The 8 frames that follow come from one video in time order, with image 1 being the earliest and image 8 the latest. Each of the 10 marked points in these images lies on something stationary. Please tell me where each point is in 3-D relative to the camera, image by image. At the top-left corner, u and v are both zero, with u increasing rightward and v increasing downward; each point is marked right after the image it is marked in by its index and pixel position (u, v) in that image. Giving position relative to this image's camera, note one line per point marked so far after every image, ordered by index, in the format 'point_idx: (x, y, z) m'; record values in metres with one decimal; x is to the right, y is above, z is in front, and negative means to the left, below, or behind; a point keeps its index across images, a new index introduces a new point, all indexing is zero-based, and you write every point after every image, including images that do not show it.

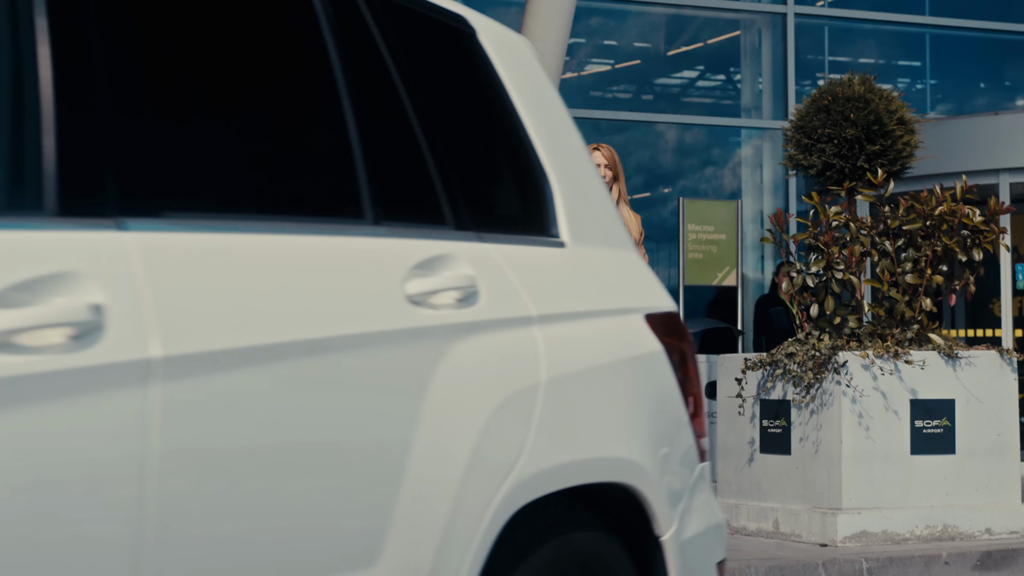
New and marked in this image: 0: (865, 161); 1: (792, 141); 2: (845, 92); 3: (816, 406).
0: (+1.3, +0.5, +6.1) m
1: (+1.0, +0.5, +6.3) m
2: (+1.2, +0.7, +6.1) m
3: (+1.0, -0.4, +5.8) m
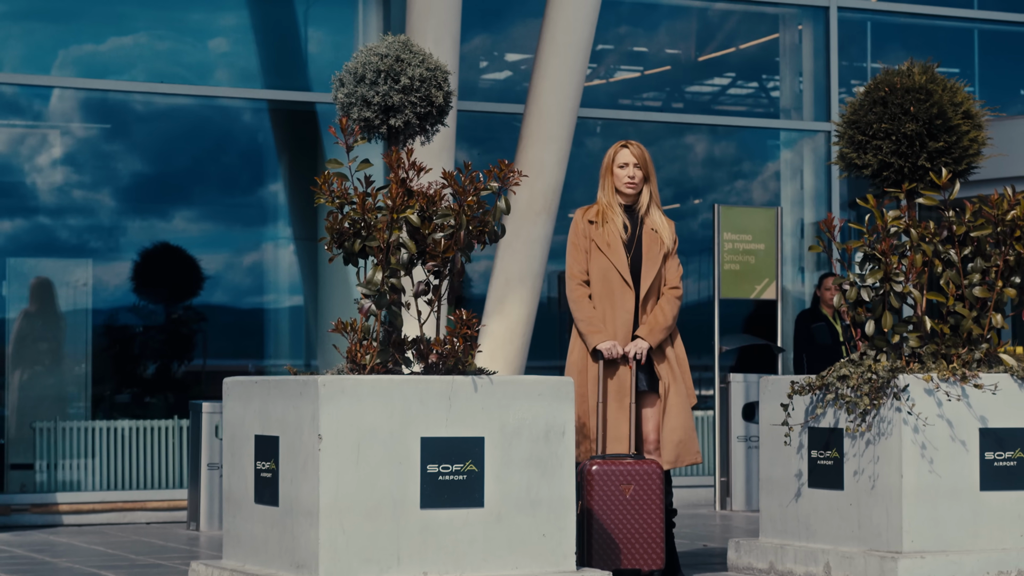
0: (+1.3, +0.4, +5.4) m
1: (+1.1, +0.5, +5.7) m
2: (+1.2, +0.7, +5.5) m
3: (+1.1, -0.4, +5.2) m
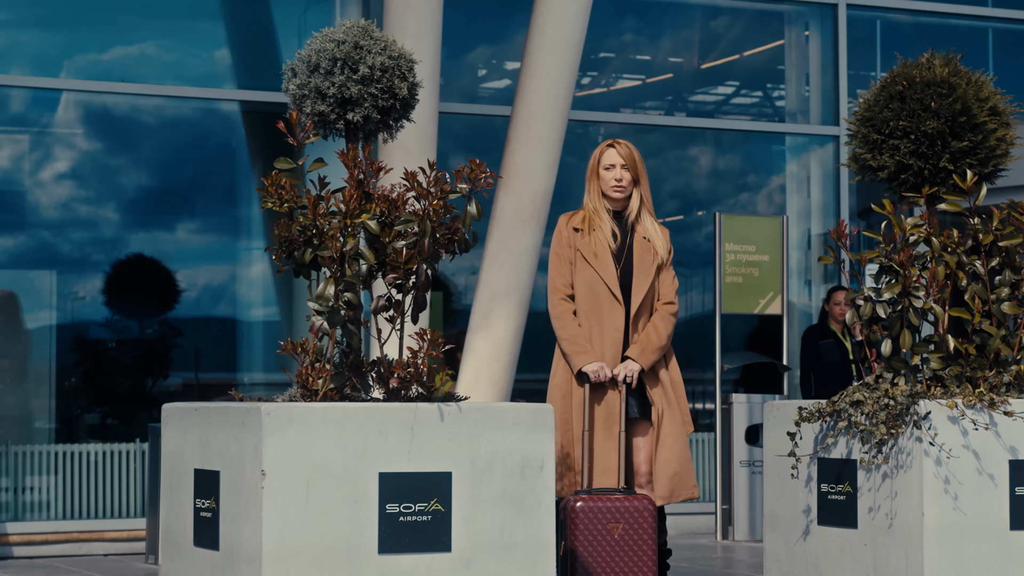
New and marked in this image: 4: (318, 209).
0: (+1.3, +0.4, +4.9) m
1: (+1.0, +0.4, +5.1) m
2: (+1.2, +0.6, +4.9) m
3: (+1.0, -0.5, +4.6) m
4: (-0.5, +0.2, +4.1) m
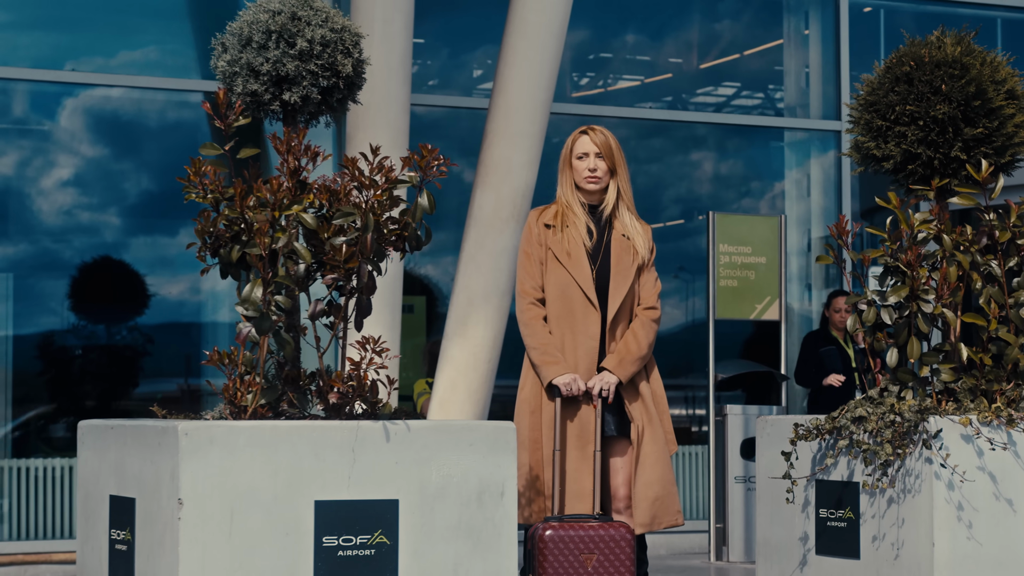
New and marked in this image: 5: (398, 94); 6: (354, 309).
0: (+1.2, +0.4, +4.4) m
1: (+0.9, +0.4, +4.6) m
2: (+1.1, +0.6, +4.4) m
3: (+0.9, -0.5, +4.1) m
4: (-0.6, +0.2, +3.6) m
5: (-0.4, +0.8, +6.8) m
6: (-0.3, 0.0, +3.7) m
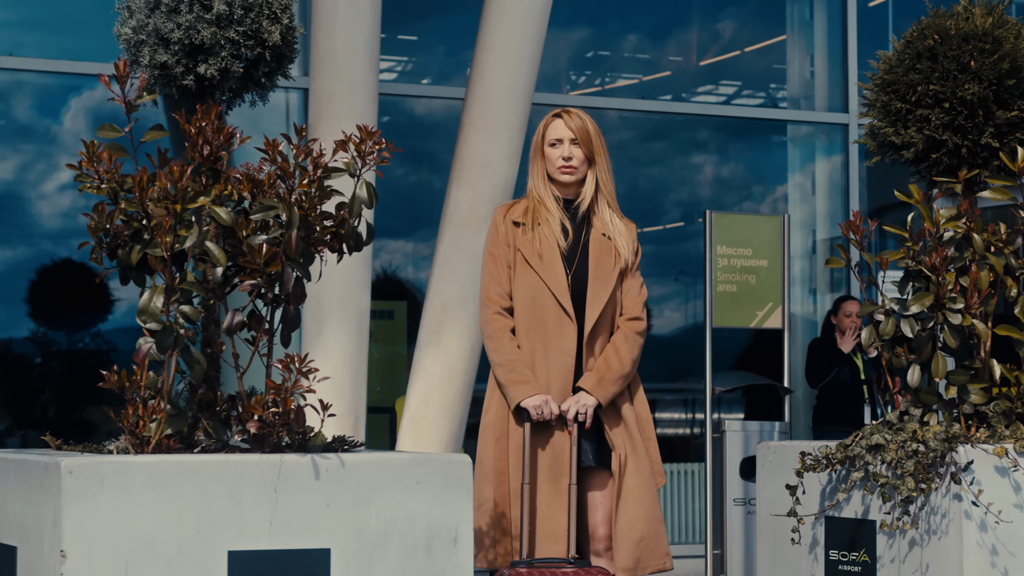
0: (+1.1, +0.3, +3.8) m
1: (+0.9, +0.4, +4.0) m
2: (+1.0, +0.6, +3.9) m
3: (+0.8, -0.5, +3.5) m
4: (-0.6, +0.2, +3.0) m
5: (-0.5, +0.7, +6.2) m
6: (-0.4, -0.1, +3.1) m
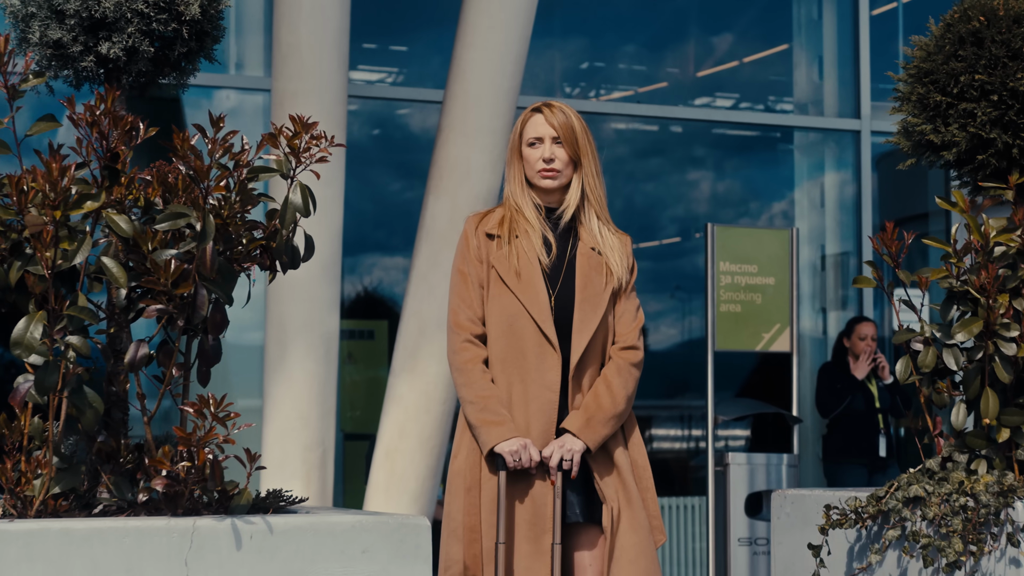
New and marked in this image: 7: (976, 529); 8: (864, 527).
0: (+1.0, +0.3, +3.3) m
1: (+0.8, +0.4, +3.5) m
2: (+1.0, +0.5, +3.3) m
3: (+0.8, -0.6, +3.0) m
4: (-0.7, +0.1, +2.4) m
5: (-0.6, +0.7, +5.6) m
6: (-0.5, -0.1, +2.6) m
7: (+0.8, -0.4, +2.9) m
8: (+0.7, -0.4, +3.2) m
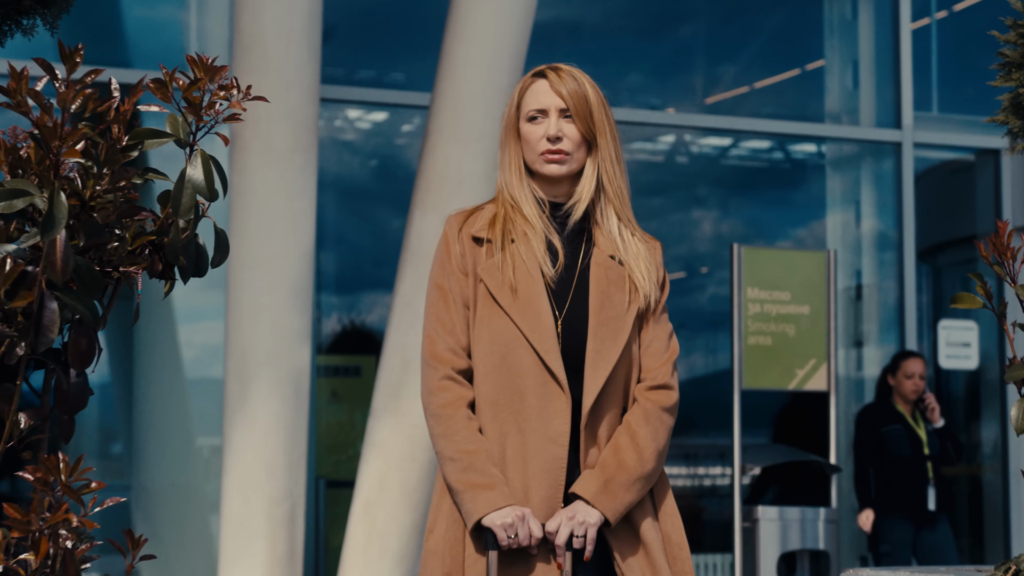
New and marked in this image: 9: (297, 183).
0: (+1.0, +0.3, +2.5) m
1: (+0.8, +0.3, +2.7) m
2: (+1.0, +0.5, +2.5) m
3: (+0.8, -0.6, +2.2) m
4: (-0.7, +0.1, +1.7) m
5: (-0.6, +0.6, +4.9) m
6: (-0.5, -0.1, +1.8) m
7: (+0.8, -0.4, +2.2) m
8: (+0.7, -0.5, +2.5) m
9: (-0.6, +0.3, +4.9) m
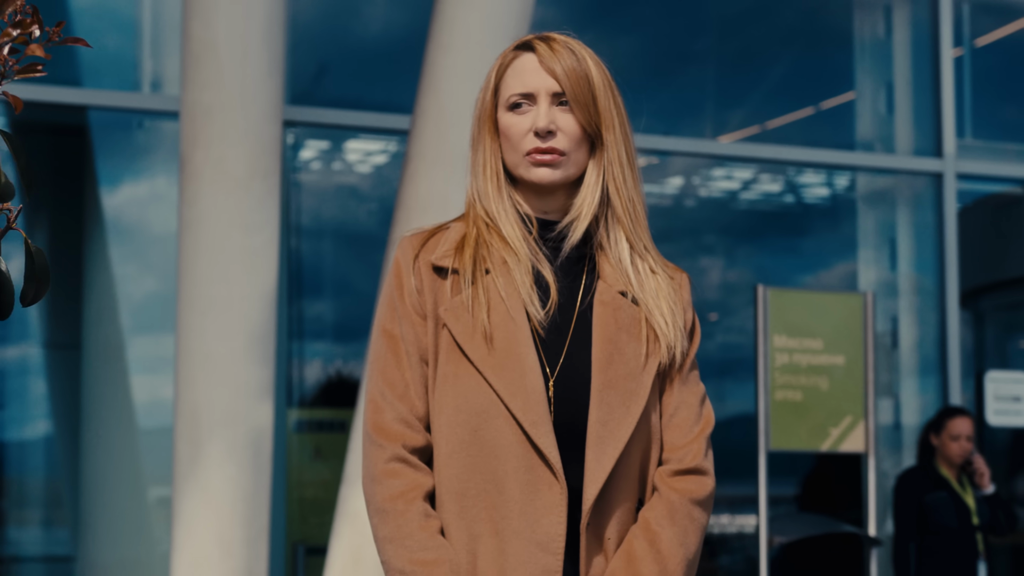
0: (+1.0, +0.2, +1.9) m
1: (+0.8, +0.3, +2.1) m
2: (+0.9, +0.5, +1.9) m
3: (+0.8, -0.6, +1.5) m
4: (-0.7, +0.1, +1.0) m
5: (-0.6, +0.5, +4.2) m
6: (-0.5, -0.1, +1.1) m
7: (+0.8, -0.5, +1.5) m
8: (+0.6, -0.5, +1.8) m
9: (-0.6, +0.2, +4.3) m
